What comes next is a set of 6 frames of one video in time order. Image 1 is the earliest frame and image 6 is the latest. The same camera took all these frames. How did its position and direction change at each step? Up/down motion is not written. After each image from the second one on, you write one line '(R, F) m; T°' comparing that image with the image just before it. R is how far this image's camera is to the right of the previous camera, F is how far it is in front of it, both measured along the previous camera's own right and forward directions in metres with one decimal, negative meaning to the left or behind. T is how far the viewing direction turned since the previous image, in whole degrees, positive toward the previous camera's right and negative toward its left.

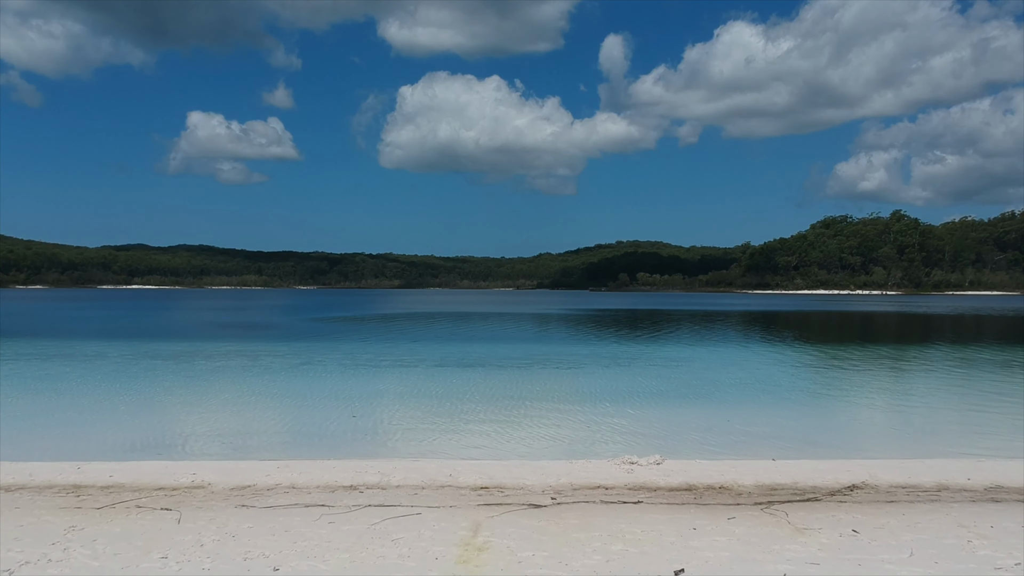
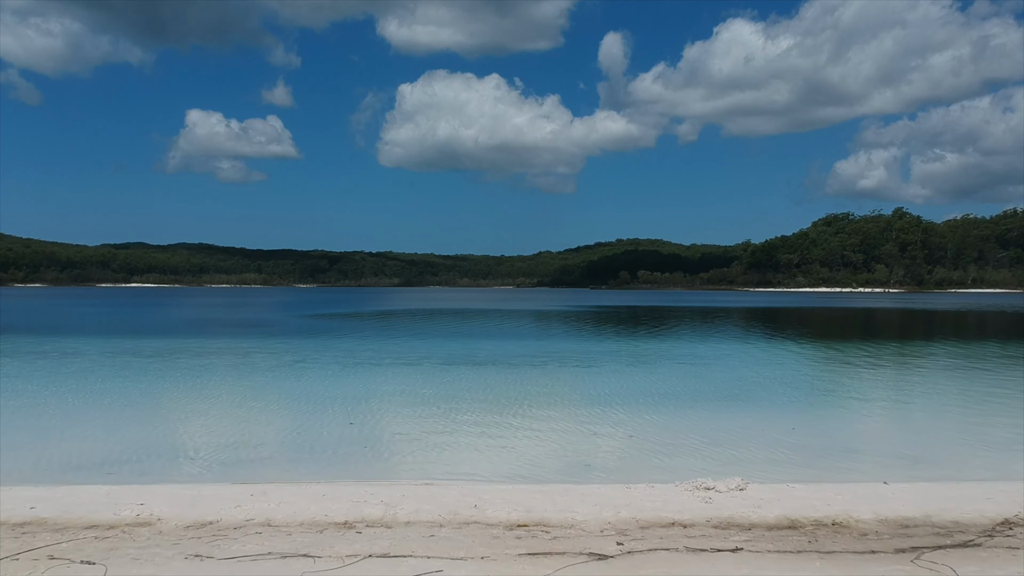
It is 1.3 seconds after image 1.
(-0.3, +1.4) m; 0°
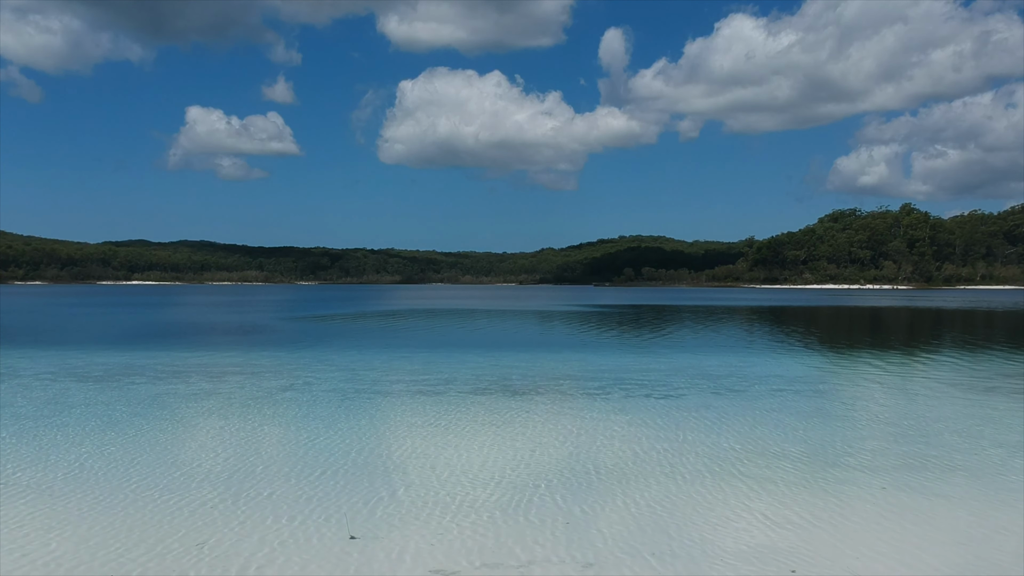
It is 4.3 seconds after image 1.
(-1.0, +2.8) m; 0°
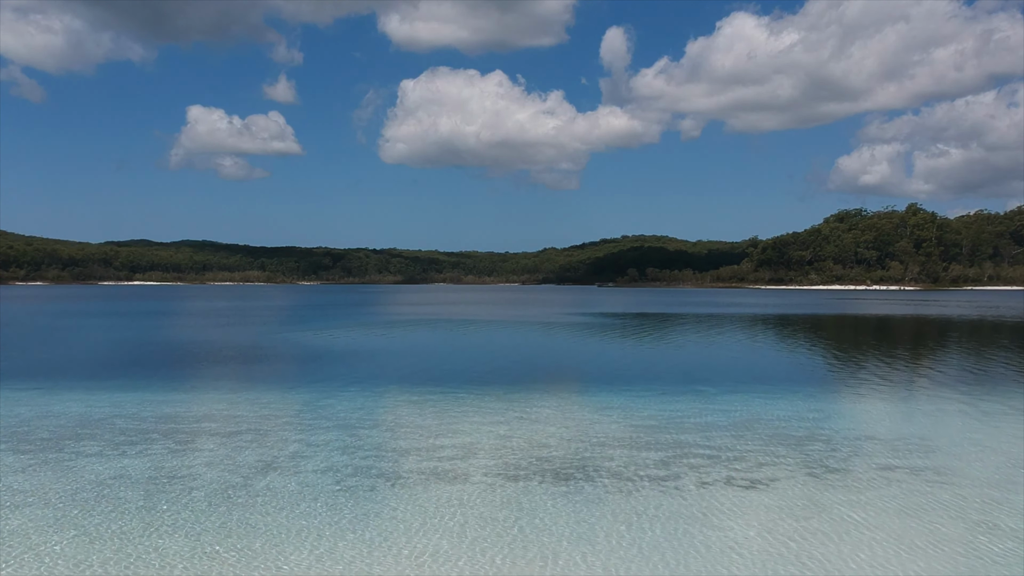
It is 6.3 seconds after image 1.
(-0.8, +2.0) m; 0°
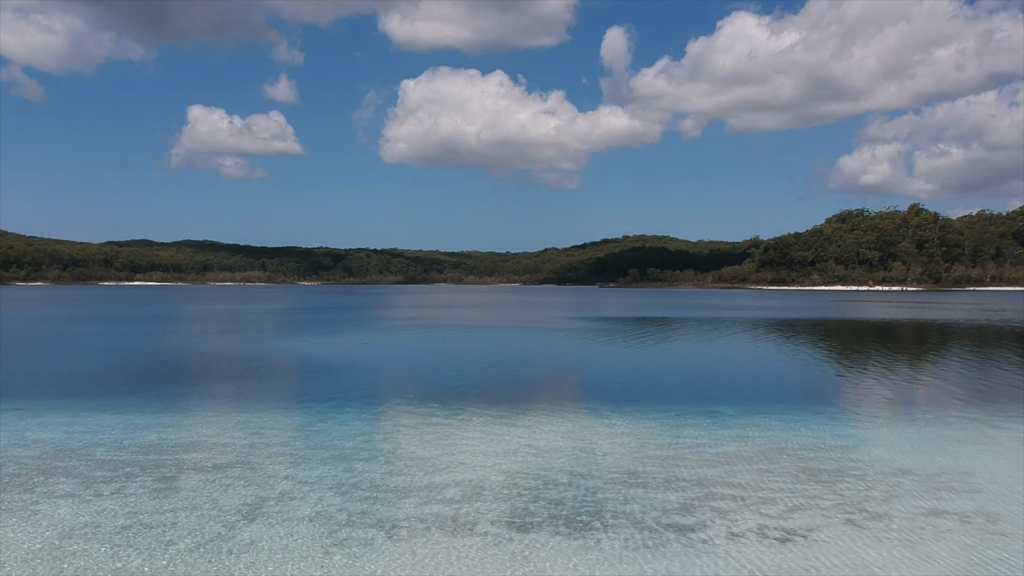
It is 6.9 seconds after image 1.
(-0.2, +0.6) m; 0°
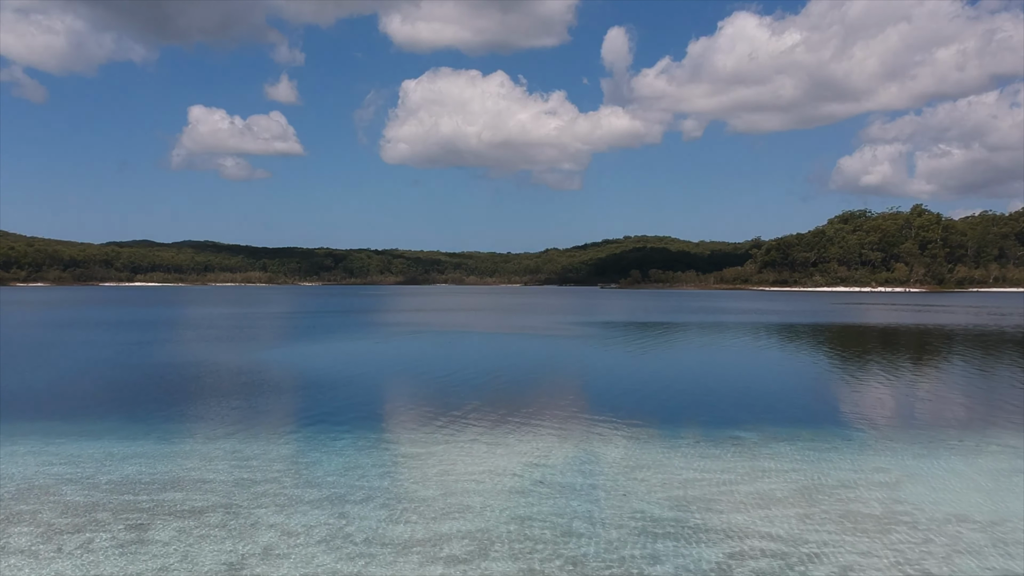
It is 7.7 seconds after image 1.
(-0.2, +0.8) m; 0°
